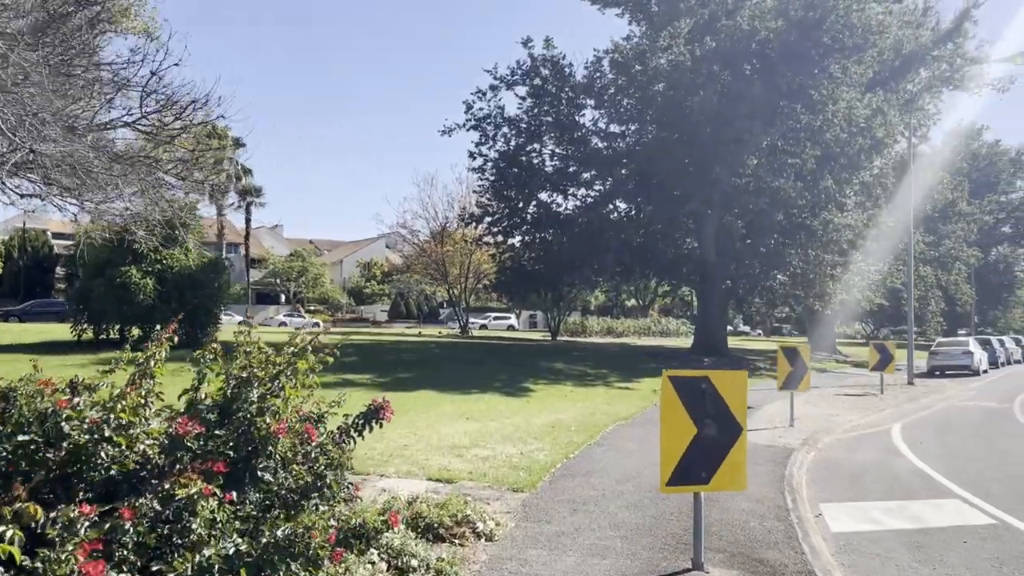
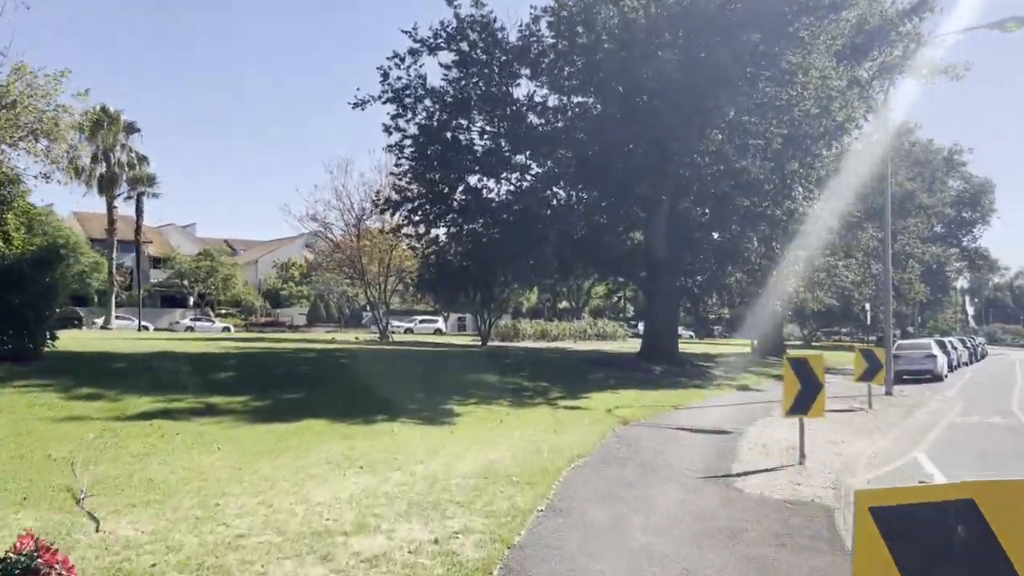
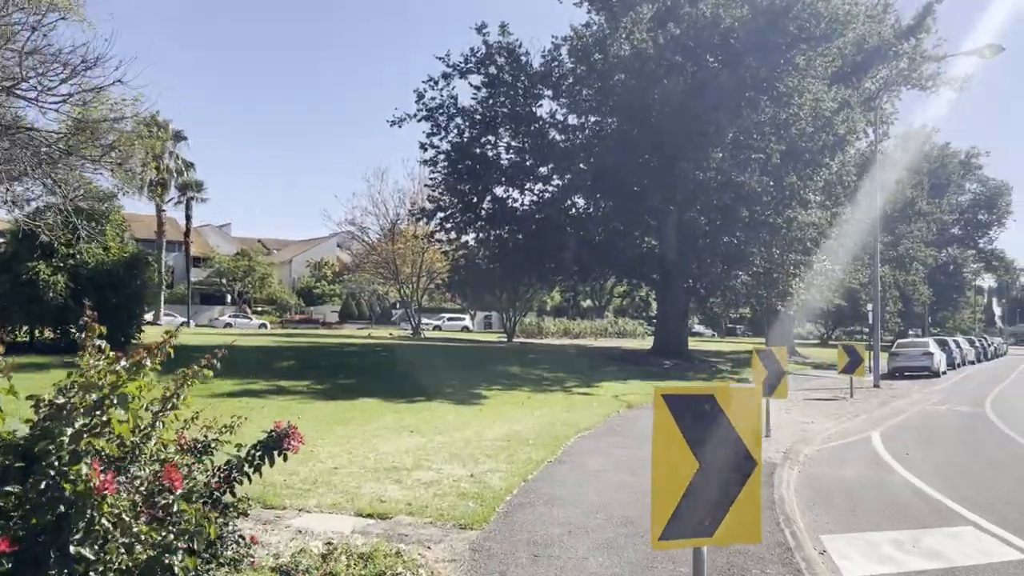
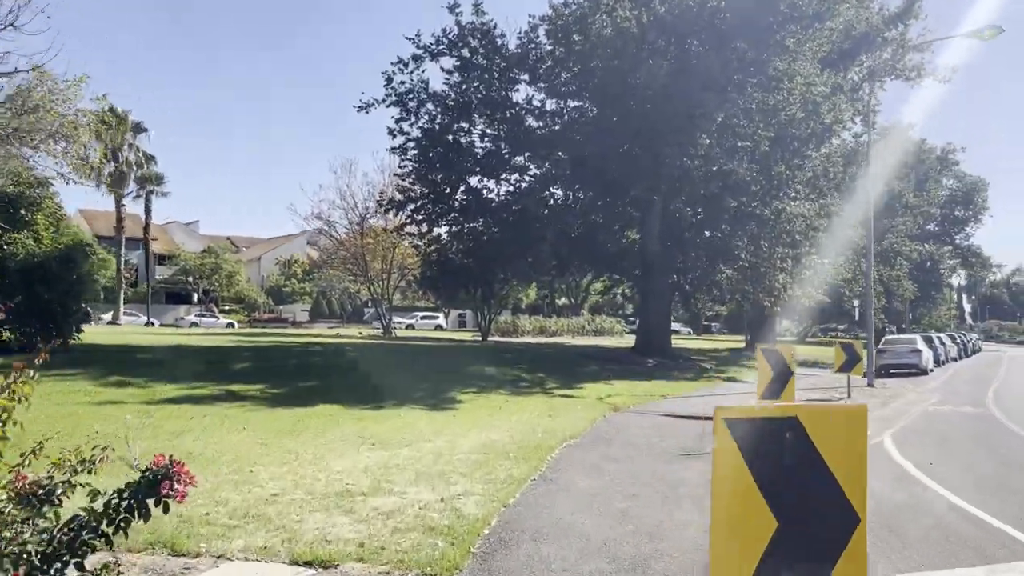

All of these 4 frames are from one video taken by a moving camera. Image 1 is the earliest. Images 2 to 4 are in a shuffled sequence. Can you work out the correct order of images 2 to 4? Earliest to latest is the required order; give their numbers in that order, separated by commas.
3, 4, 2
